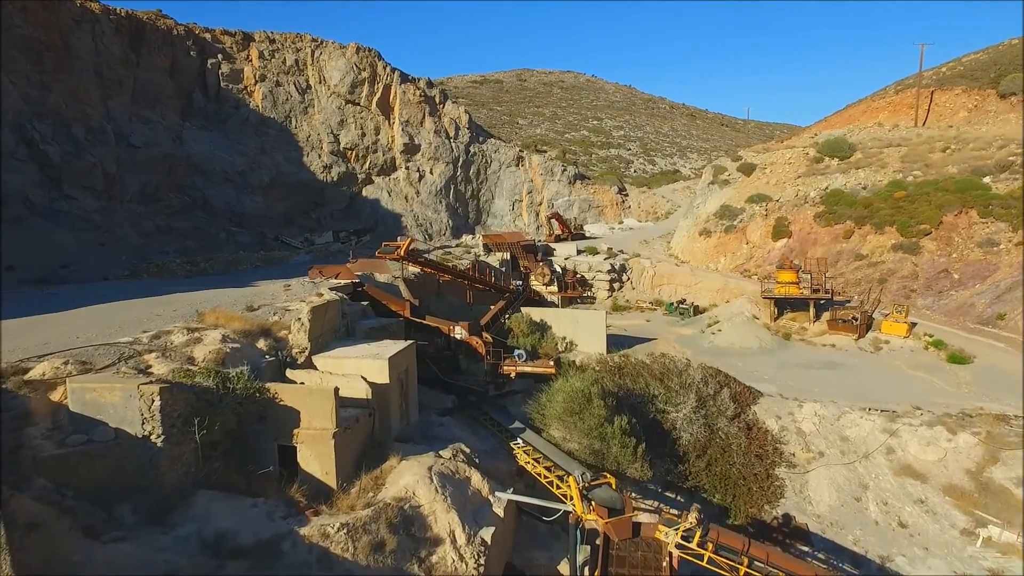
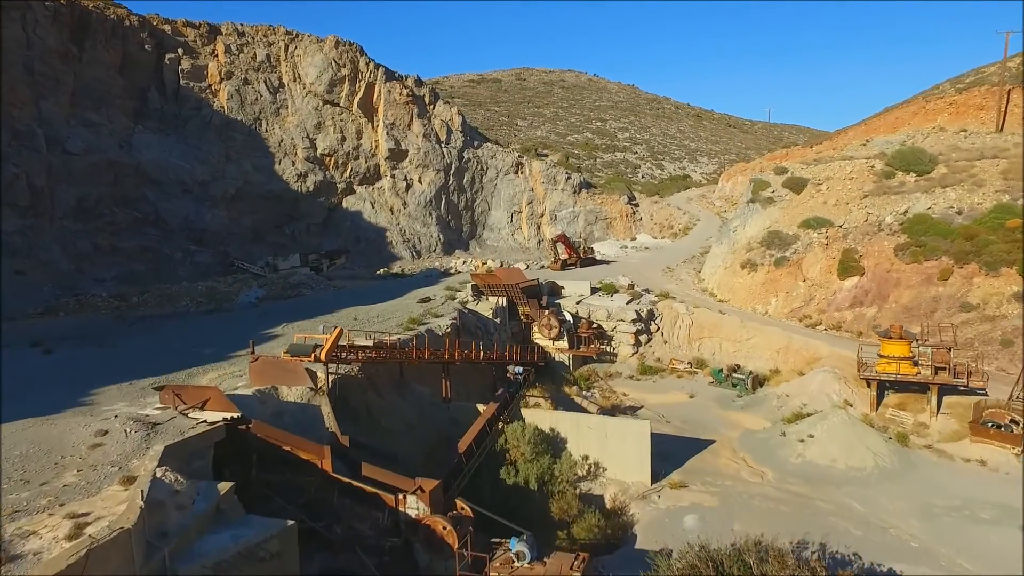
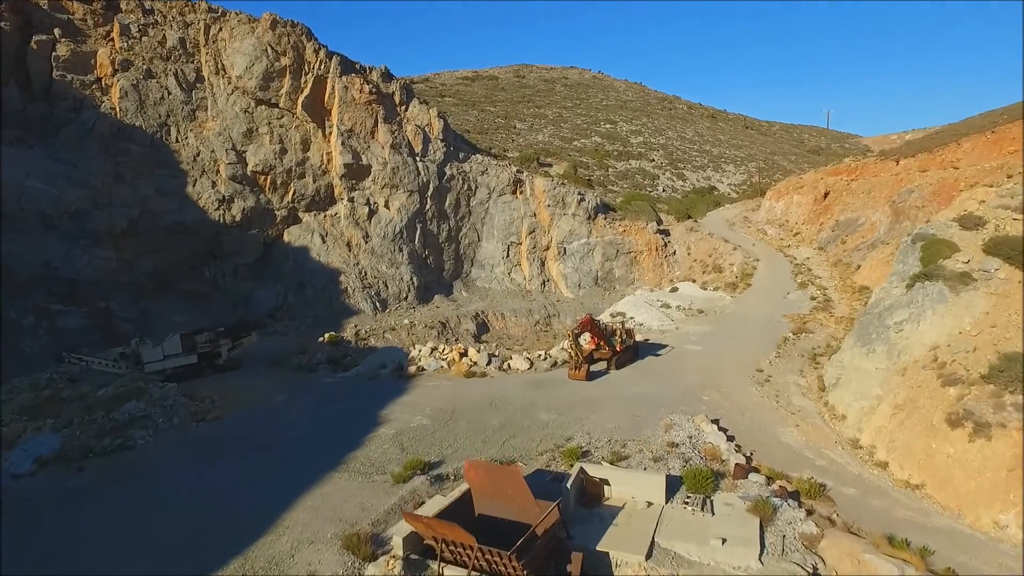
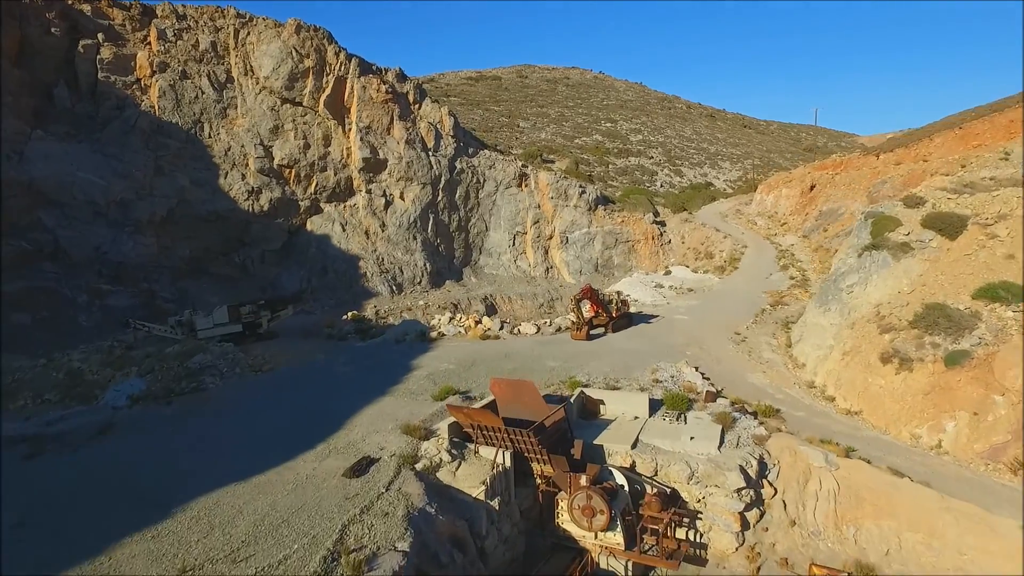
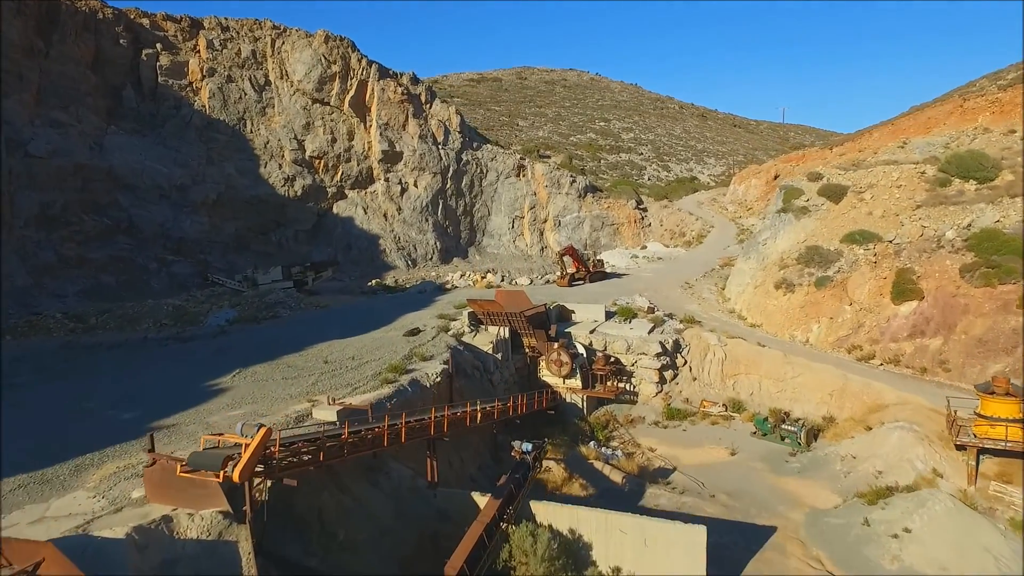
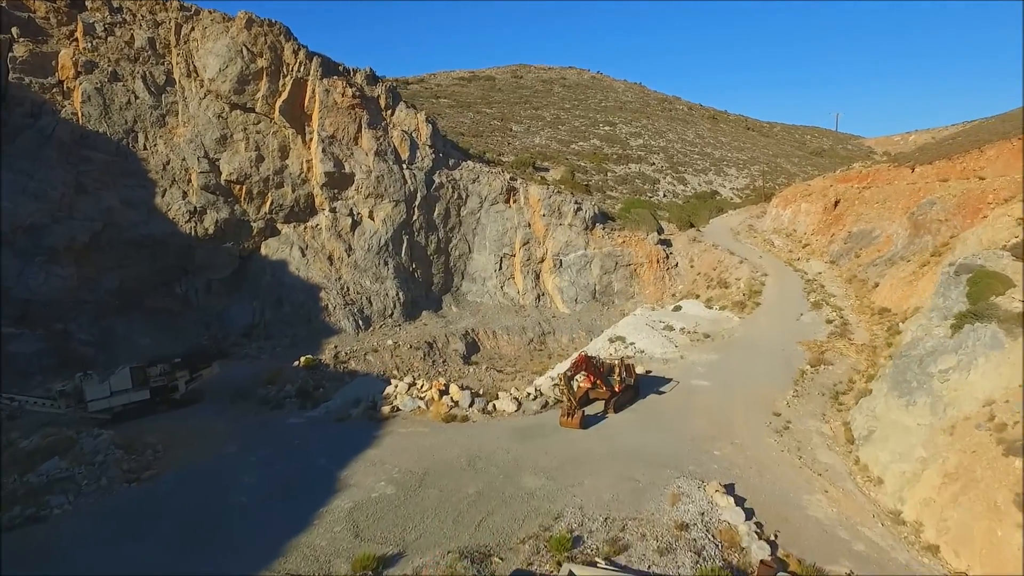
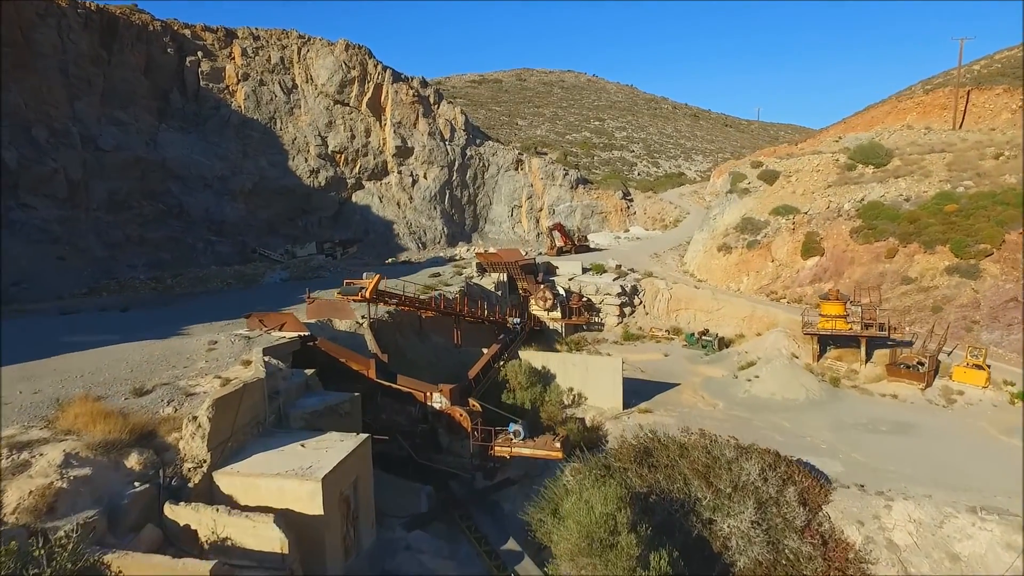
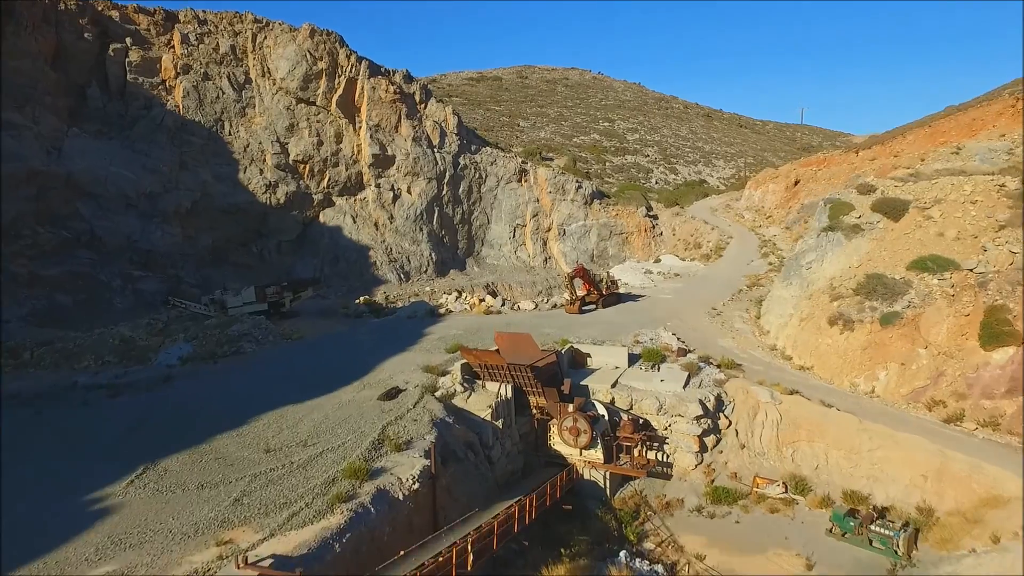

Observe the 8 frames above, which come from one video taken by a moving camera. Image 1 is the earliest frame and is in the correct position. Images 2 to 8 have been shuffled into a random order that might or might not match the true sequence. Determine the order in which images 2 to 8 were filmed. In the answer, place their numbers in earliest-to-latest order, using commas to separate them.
7, 2, 5, 8, 4, 3, 6
